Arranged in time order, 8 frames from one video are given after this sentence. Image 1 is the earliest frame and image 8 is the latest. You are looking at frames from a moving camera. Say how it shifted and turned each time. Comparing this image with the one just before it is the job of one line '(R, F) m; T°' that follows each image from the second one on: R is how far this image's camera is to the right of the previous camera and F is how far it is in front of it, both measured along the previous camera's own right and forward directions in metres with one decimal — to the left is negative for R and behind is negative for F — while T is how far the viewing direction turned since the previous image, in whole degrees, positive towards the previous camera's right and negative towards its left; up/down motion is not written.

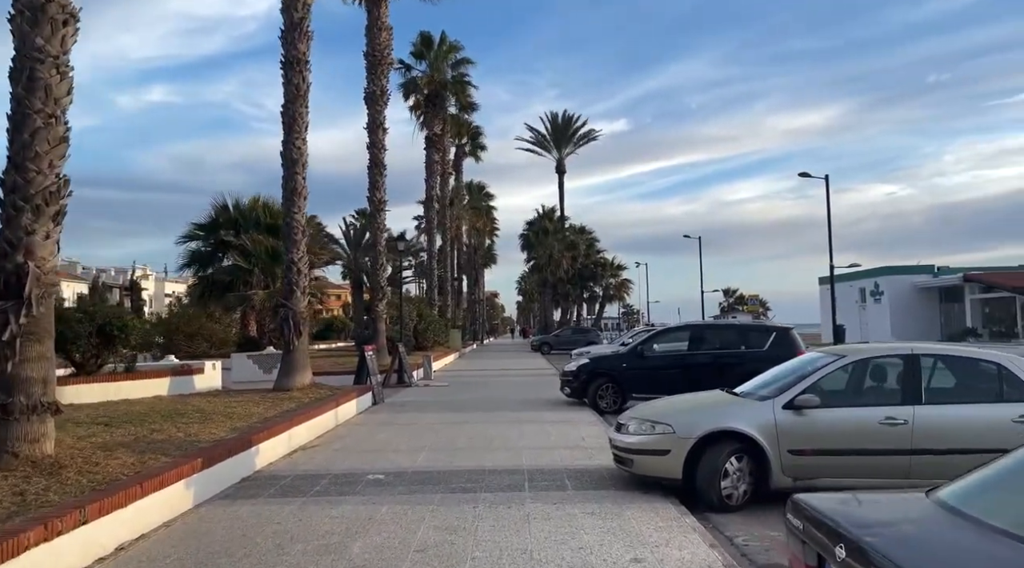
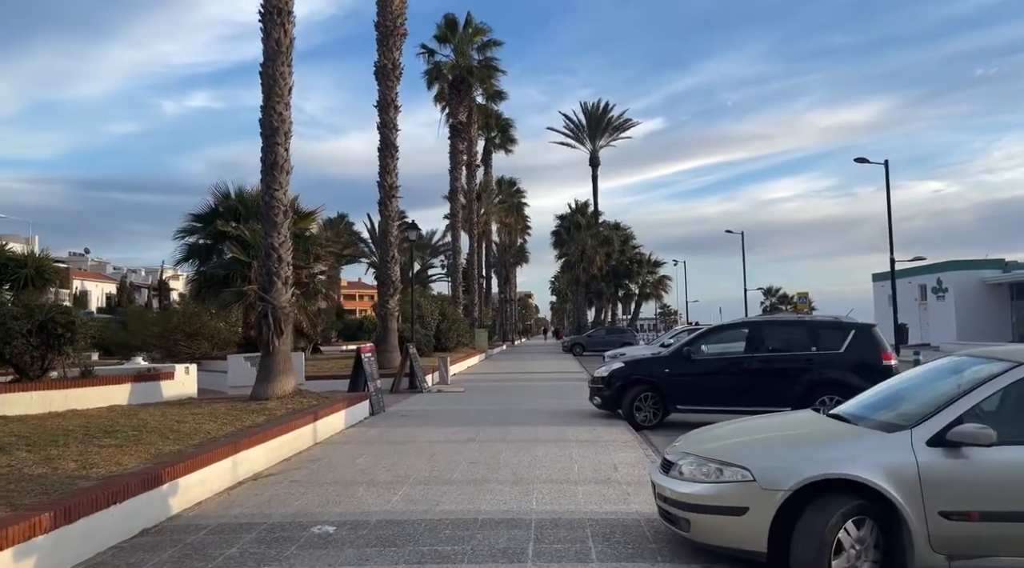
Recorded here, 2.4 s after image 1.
(+0.3, +2.6) m; -3°
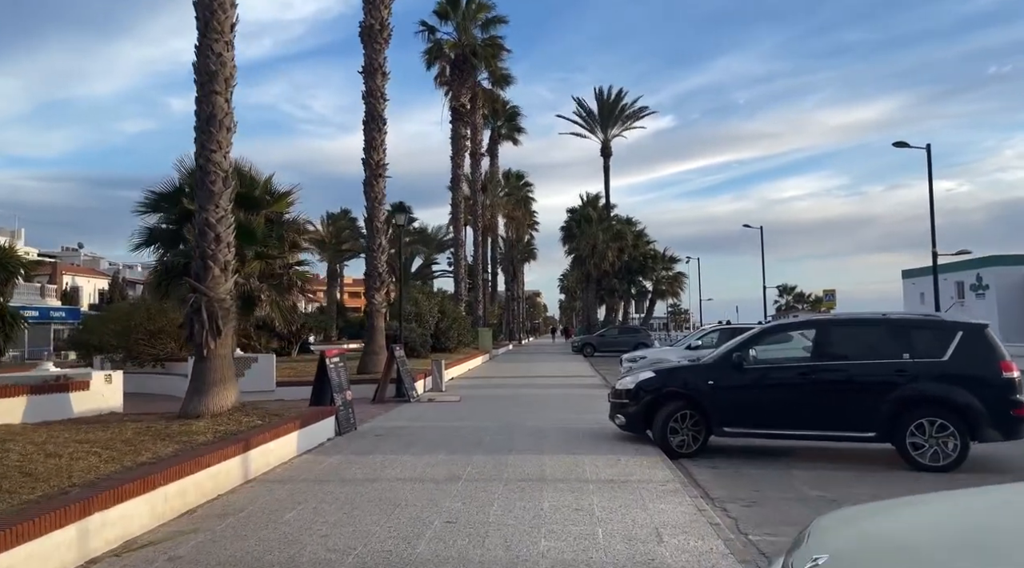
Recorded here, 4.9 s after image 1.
(+0.1, +2.9) m; -1°
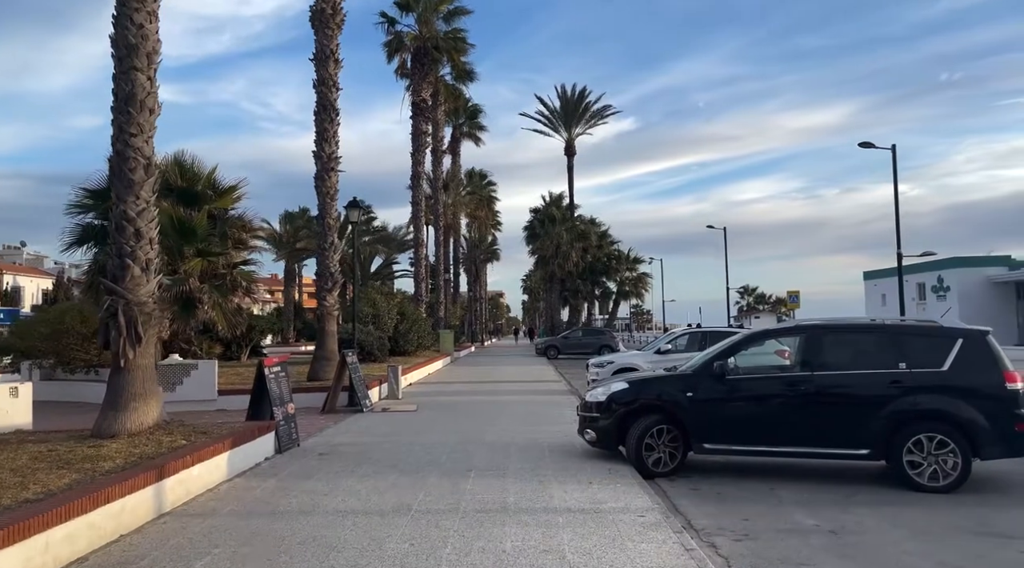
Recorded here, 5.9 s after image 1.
(0.0, +1.0) m; +3°
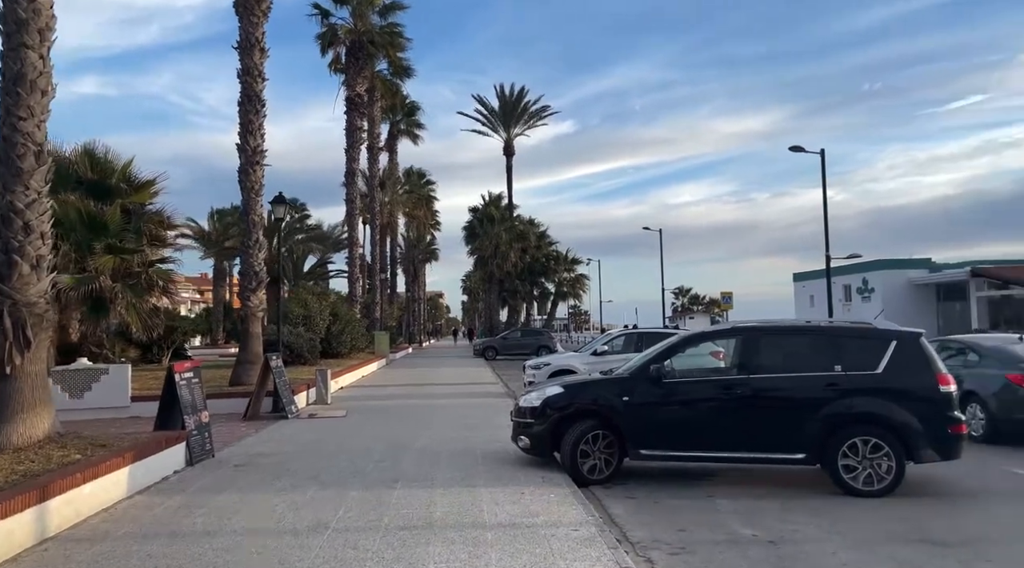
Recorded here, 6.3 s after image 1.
(+0.1, +0.5) m; +4°
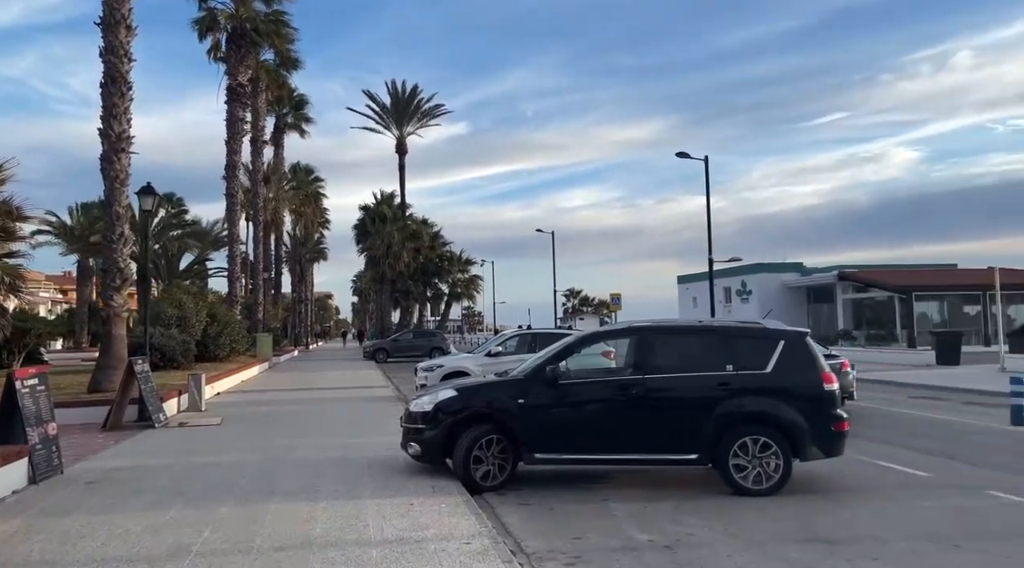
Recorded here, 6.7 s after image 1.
(0.0, +0.4) m; +8°
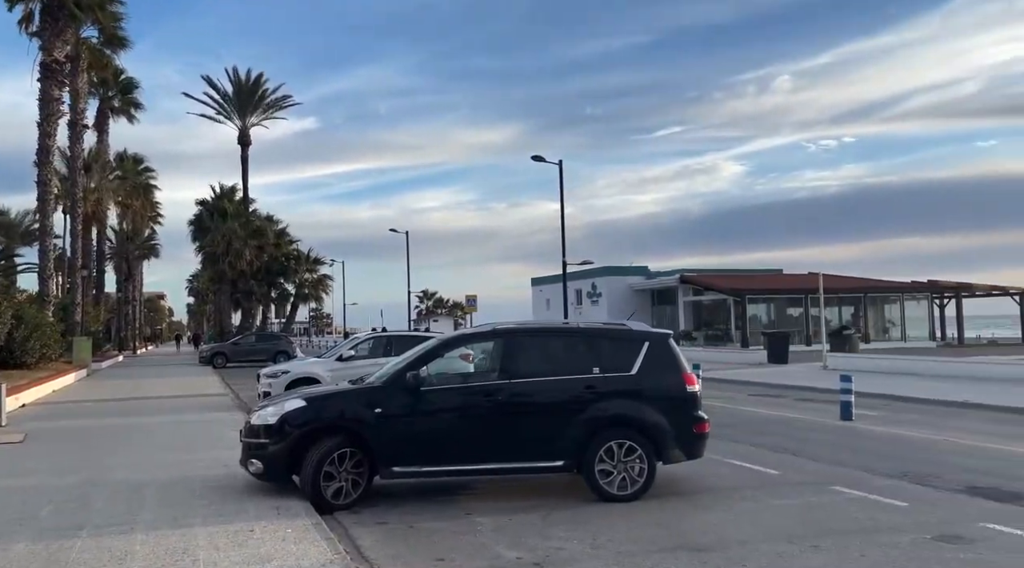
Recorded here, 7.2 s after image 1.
(-0.1, +0.6) m; +11°
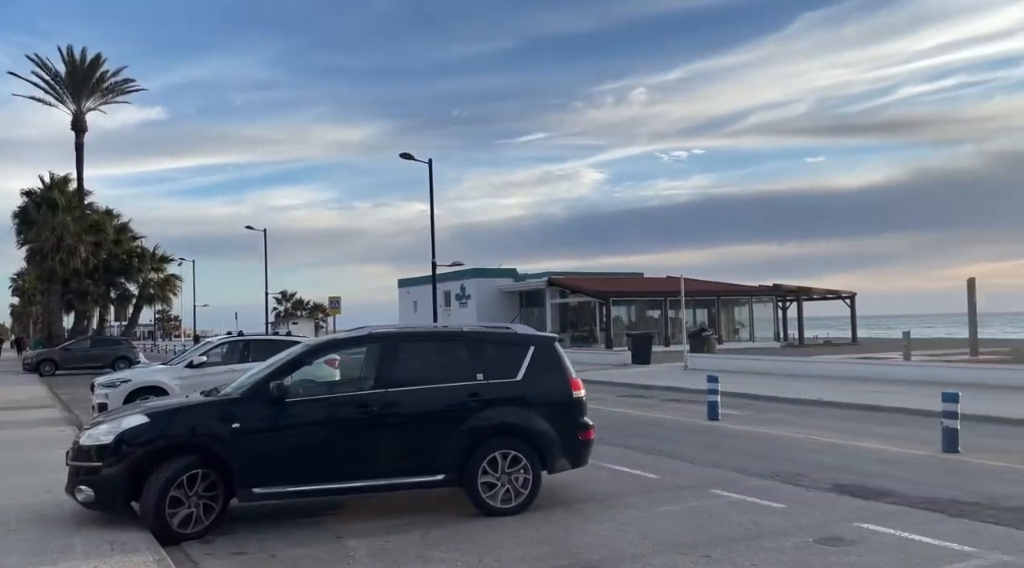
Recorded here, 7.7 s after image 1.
(-0.2, +0.6) m; +10°
